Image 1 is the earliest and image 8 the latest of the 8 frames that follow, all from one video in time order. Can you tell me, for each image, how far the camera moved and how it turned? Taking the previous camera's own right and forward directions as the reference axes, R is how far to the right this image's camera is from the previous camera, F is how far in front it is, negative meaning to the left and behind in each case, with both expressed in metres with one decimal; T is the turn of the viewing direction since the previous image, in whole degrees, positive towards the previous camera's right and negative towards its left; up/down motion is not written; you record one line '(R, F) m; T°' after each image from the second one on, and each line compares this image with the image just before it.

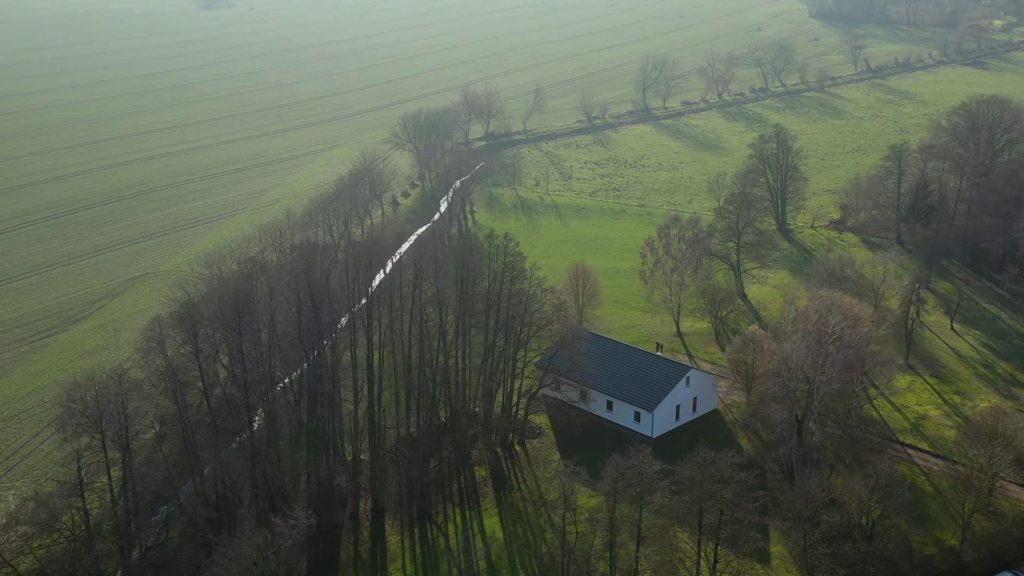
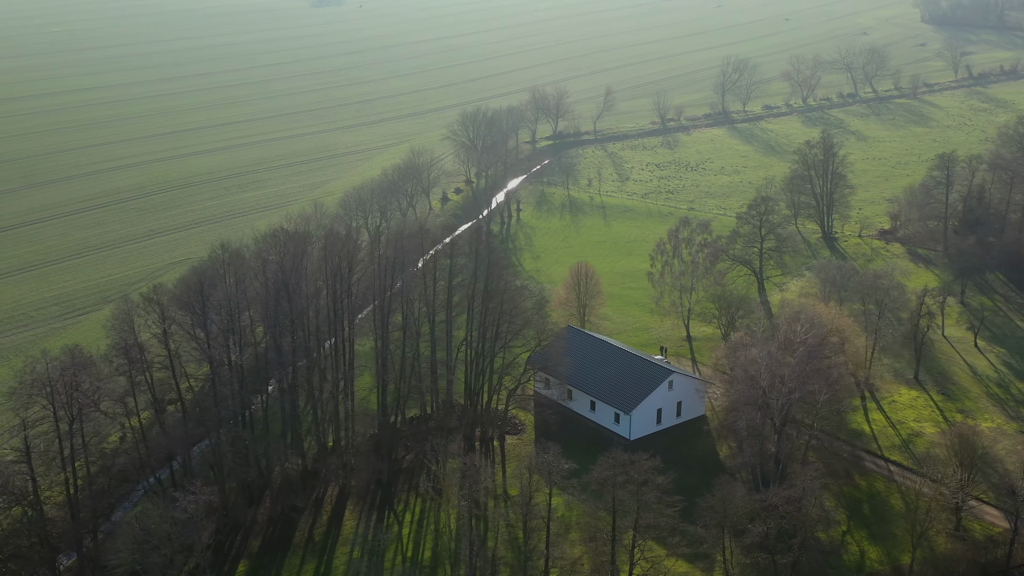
(+6.8, 0.0) m; -6°
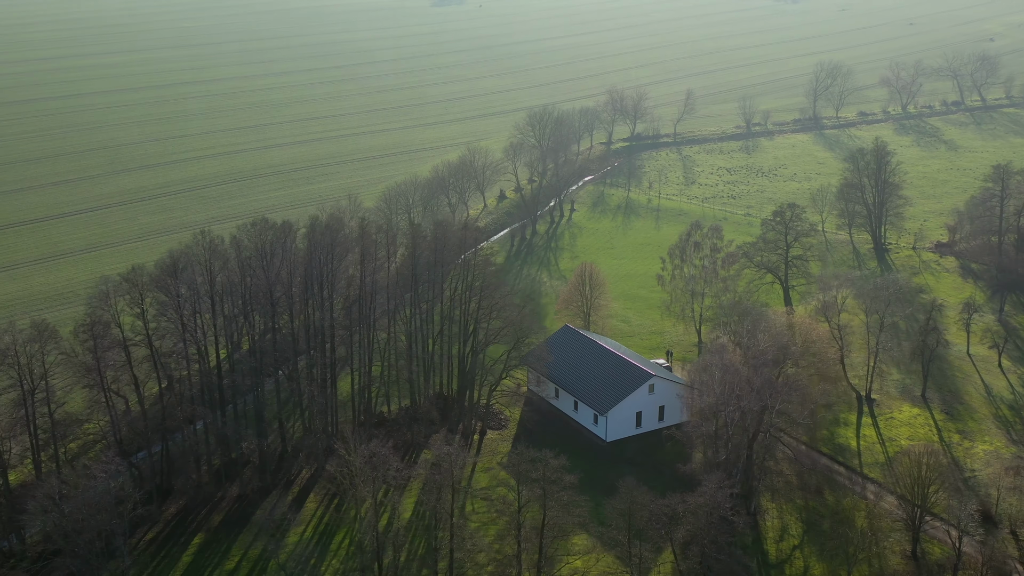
(+7.6, 0.0) m; -7°
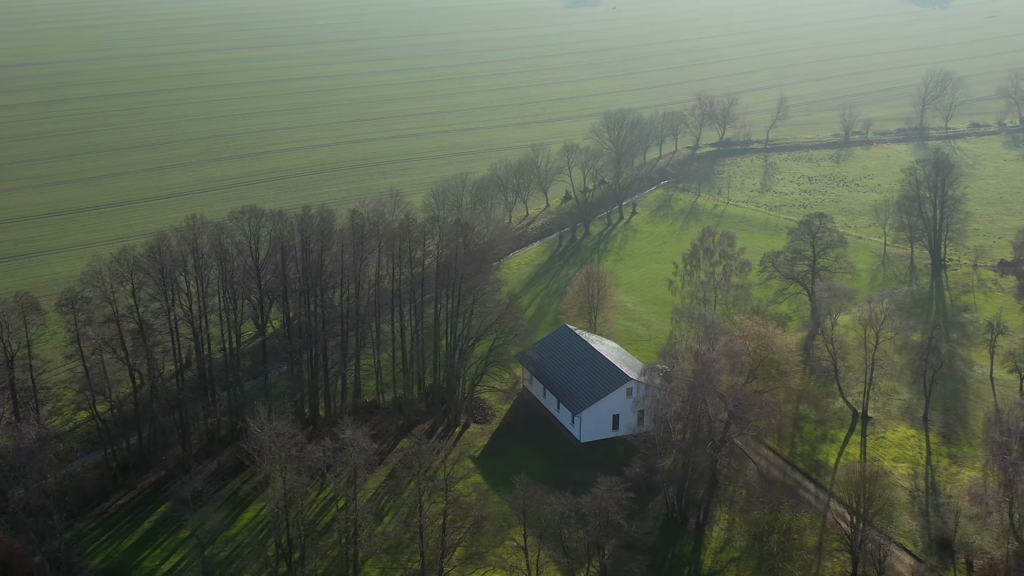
(+8.5, 0.0) m; -8°
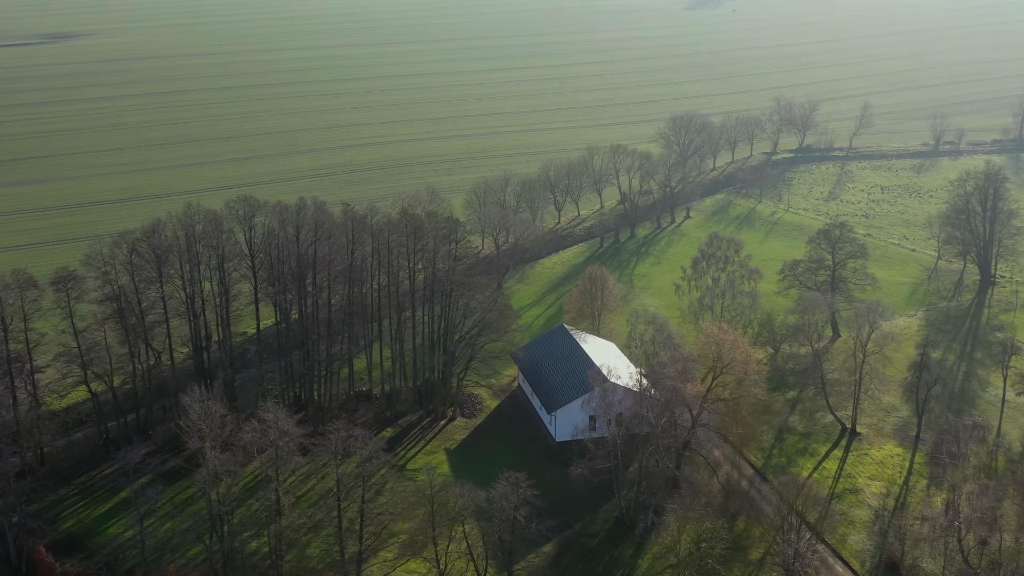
(+7.6, -0.1) m; -7°
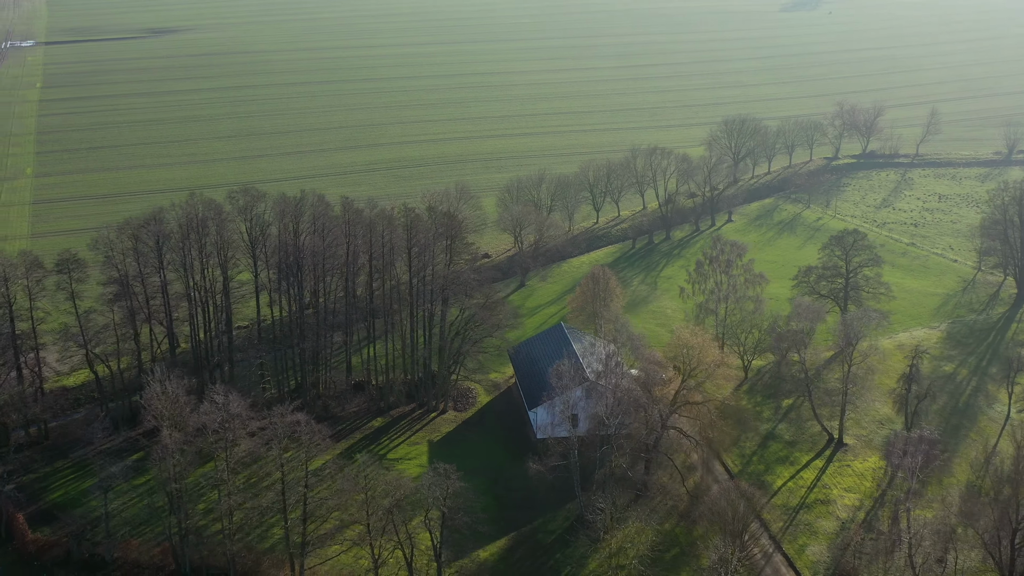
(+5.9, -0.2) m; -5°
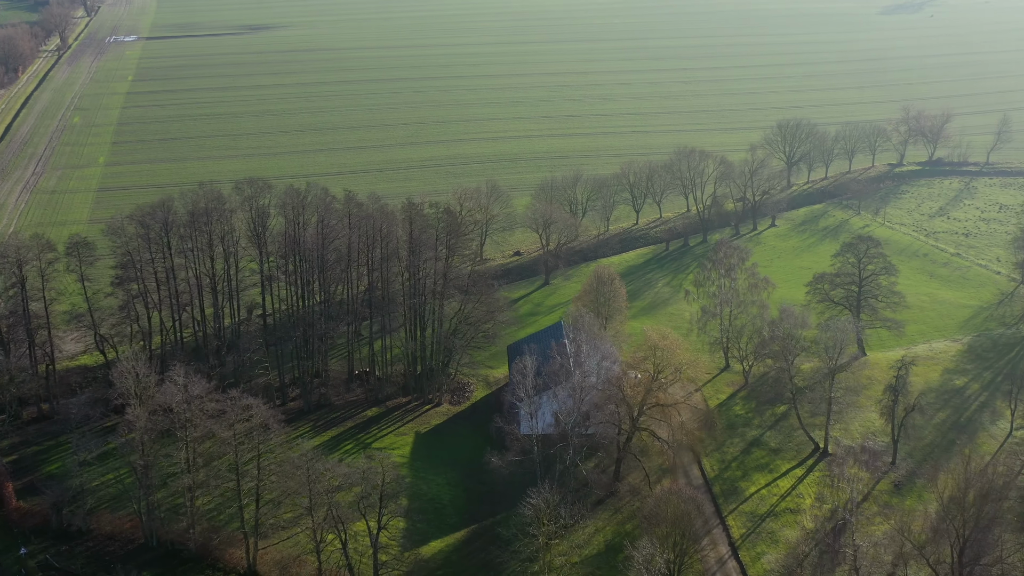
(+5.9, -0.2) m; -5°
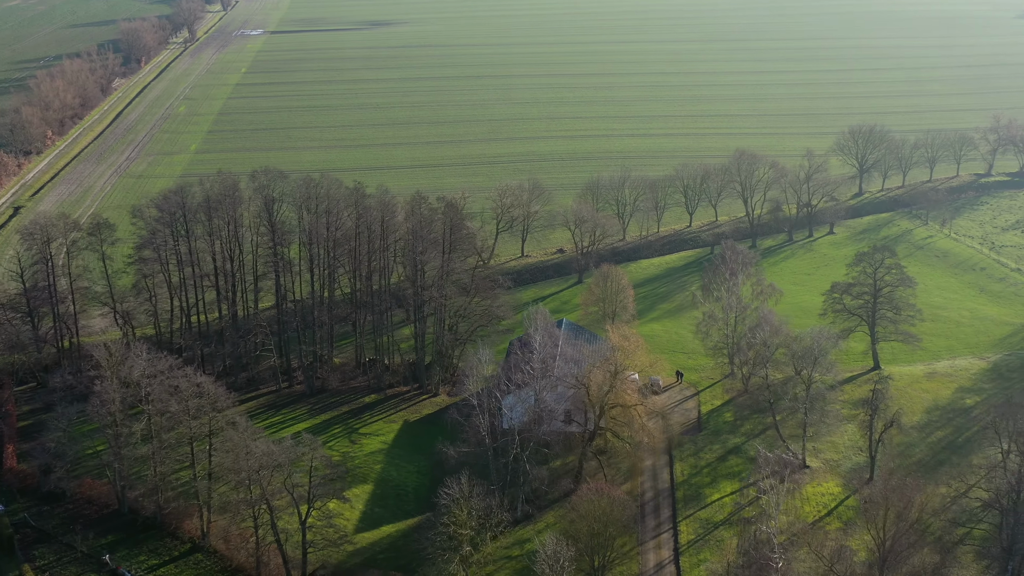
(+7.6, -0.2) m; -7°
